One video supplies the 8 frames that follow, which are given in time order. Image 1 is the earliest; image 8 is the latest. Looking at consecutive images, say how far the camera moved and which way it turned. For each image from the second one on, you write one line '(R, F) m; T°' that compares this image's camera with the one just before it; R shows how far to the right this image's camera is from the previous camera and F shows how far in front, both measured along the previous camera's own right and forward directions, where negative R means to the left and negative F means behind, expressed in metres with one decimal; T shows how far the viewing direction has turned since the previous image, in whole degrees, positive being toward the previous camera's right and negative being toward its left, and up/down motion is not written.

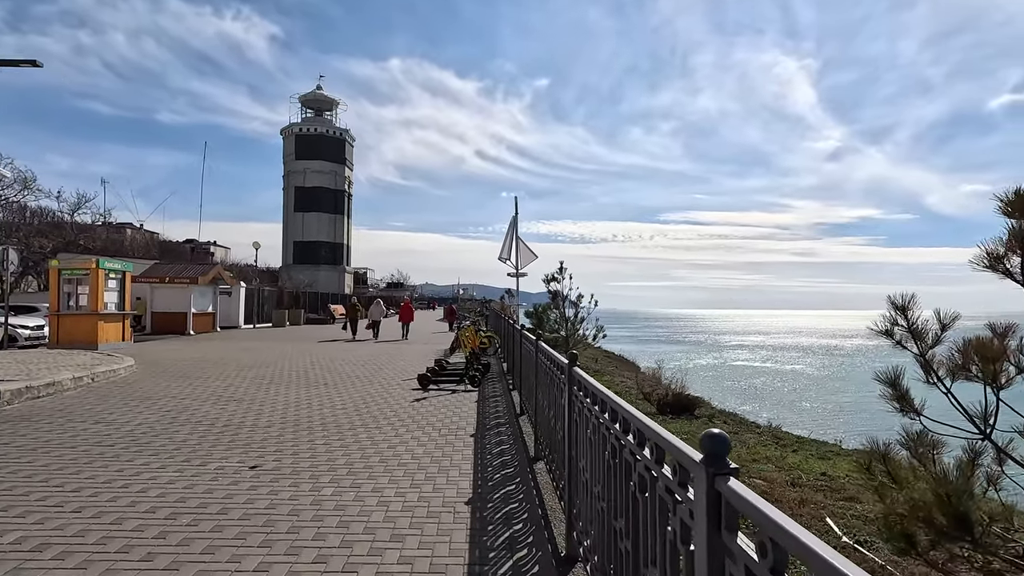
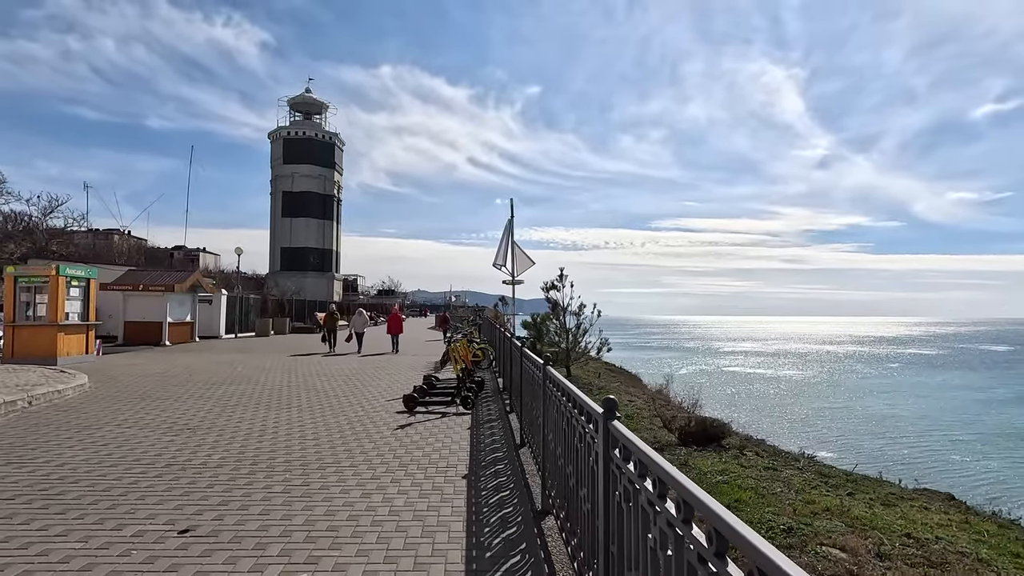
(-0.1, +1.0) m; +1°
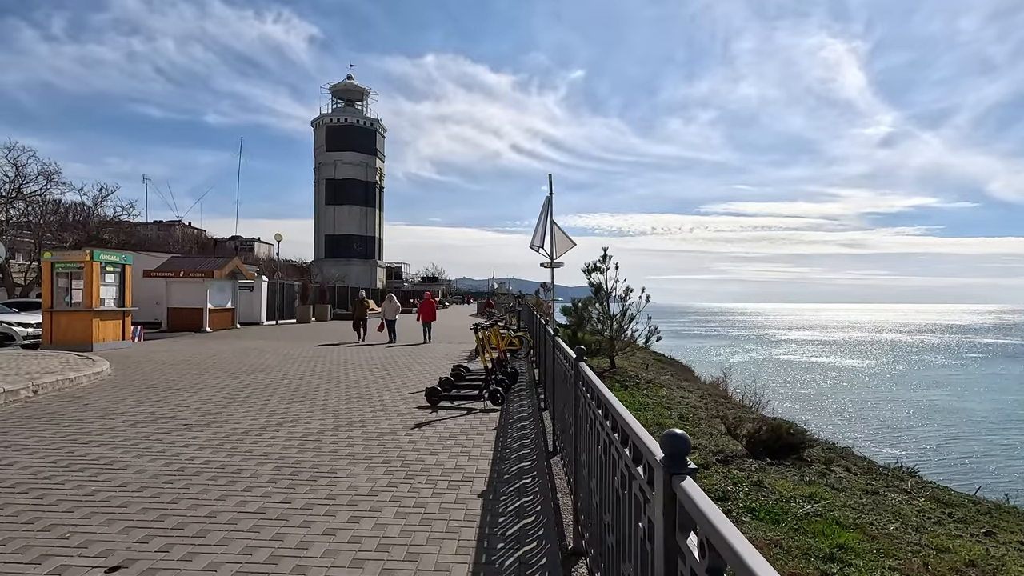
(+0.1, +1.0) m; -5°
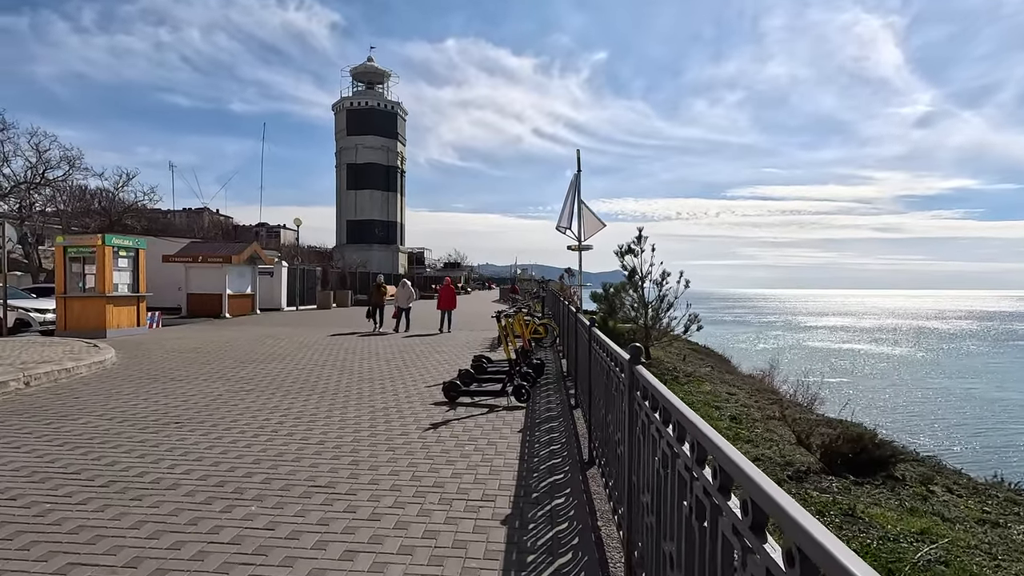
(-0.1, +0.8) m; -2°
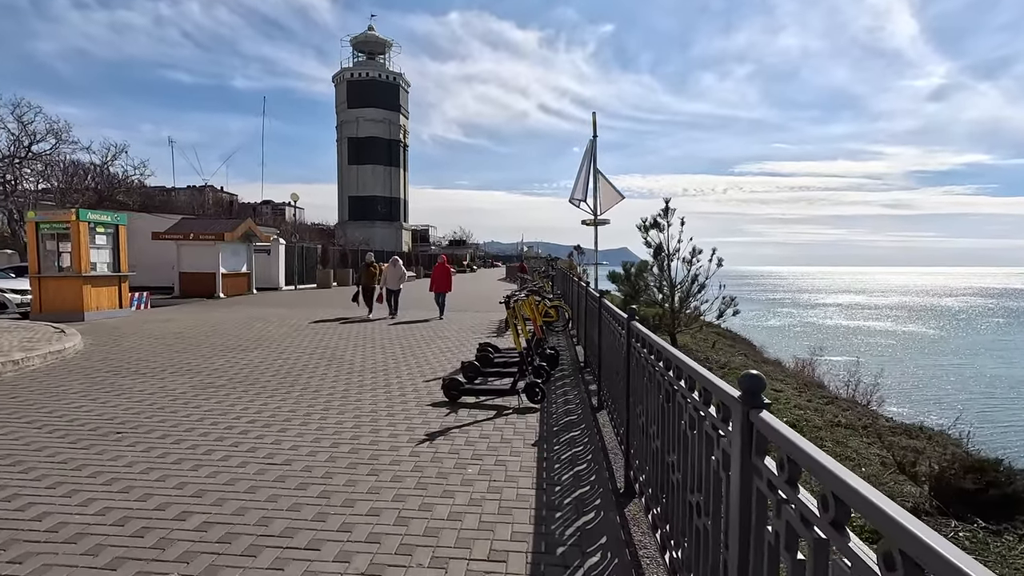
(-0.1, +1.1) m; -1°
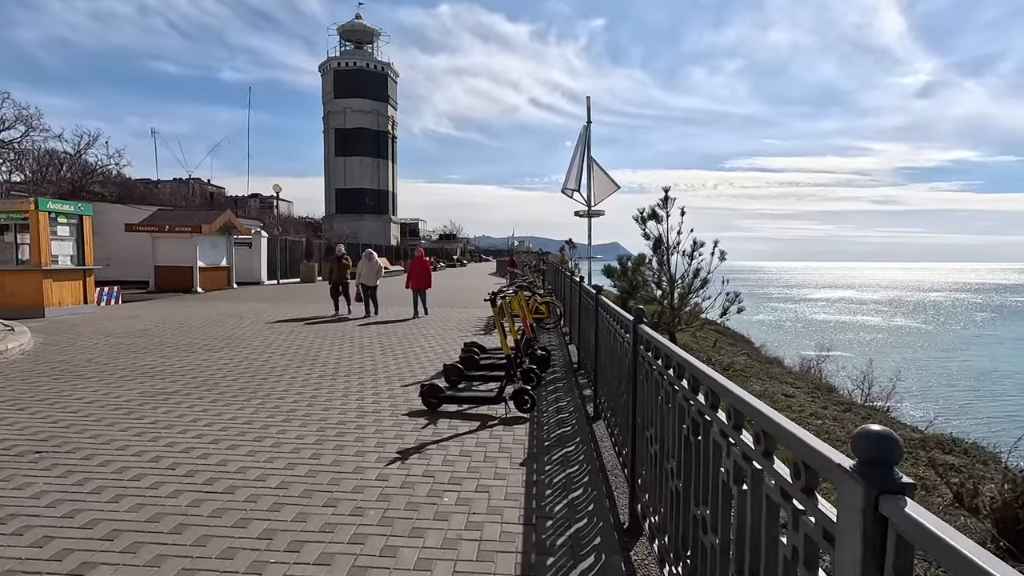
(0.0, +0.6) m; +1°
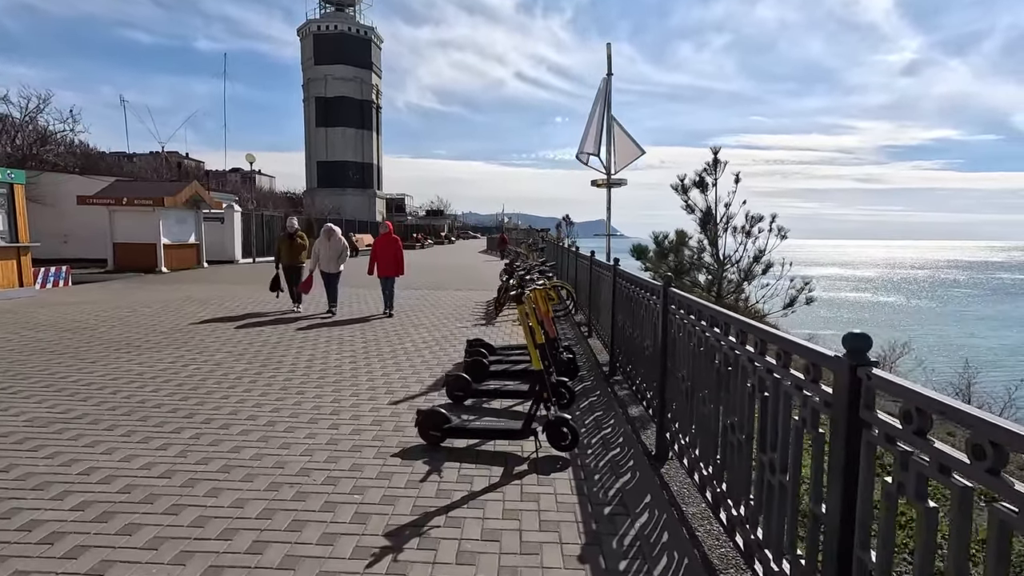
(-0.3, +1.5) m; +1°
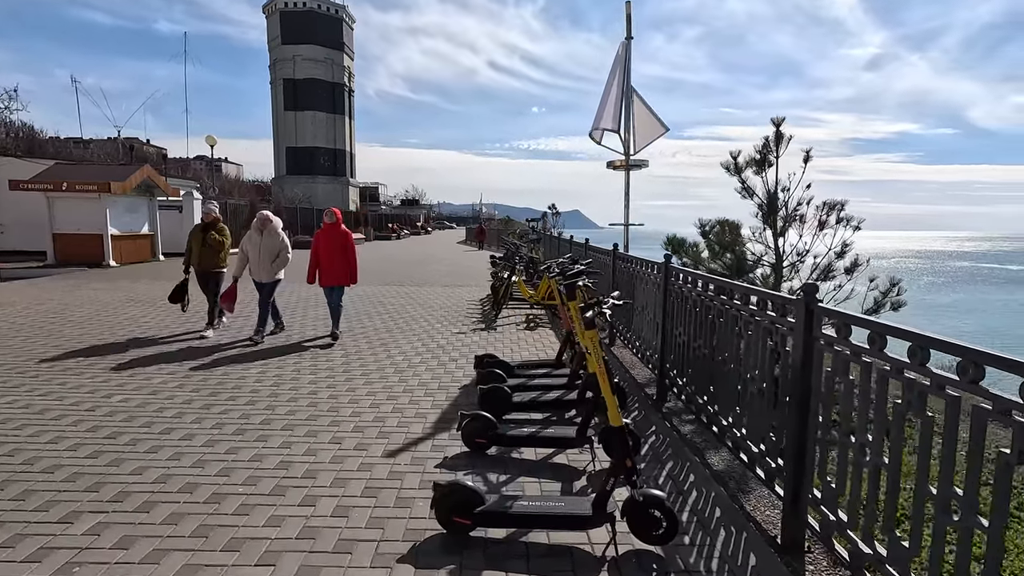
(-0.4, +1.2) m; +3°
